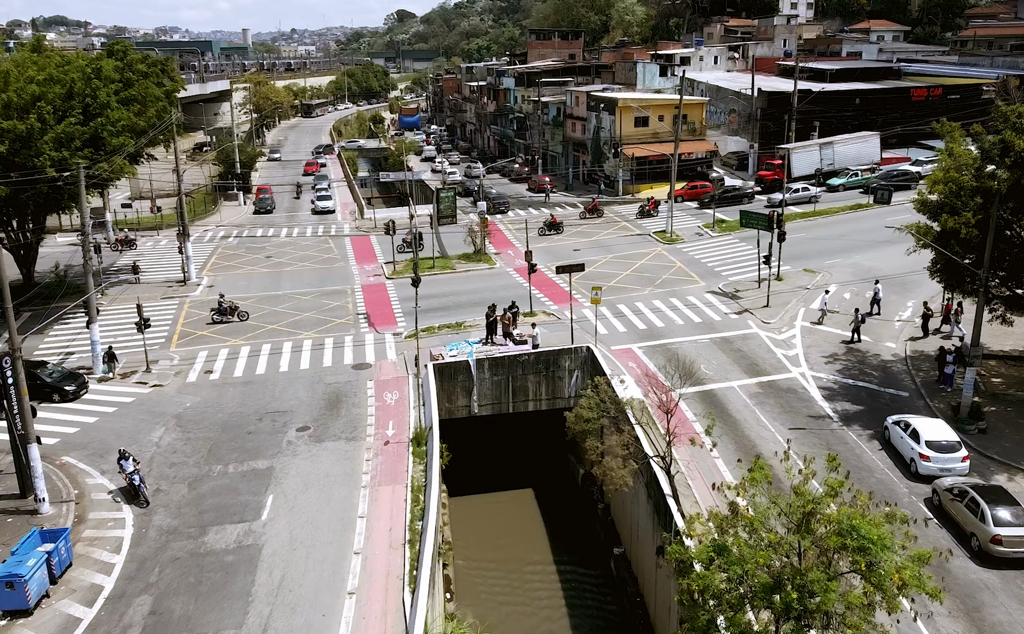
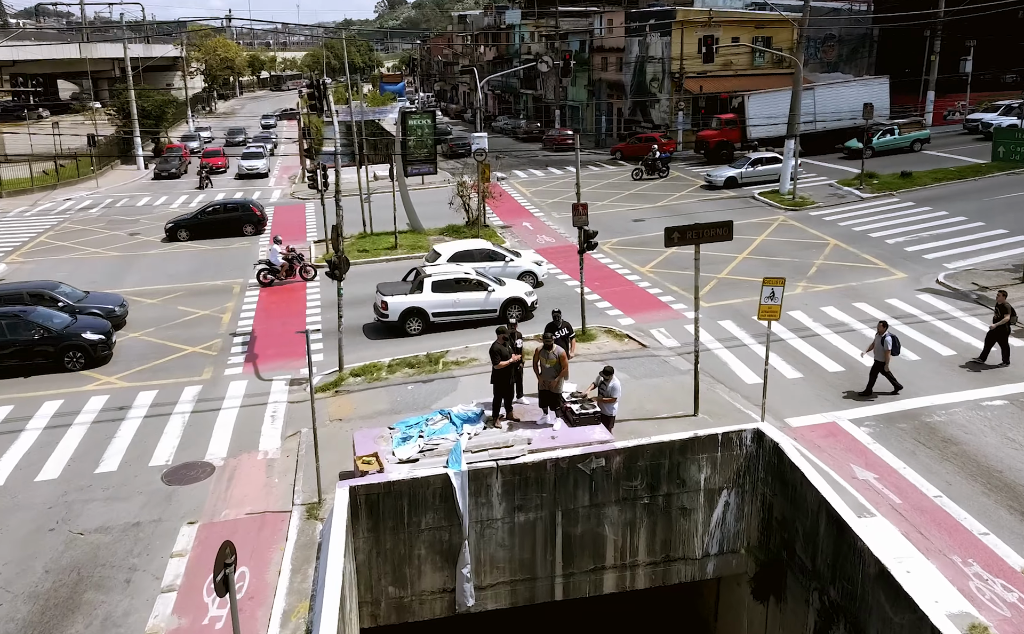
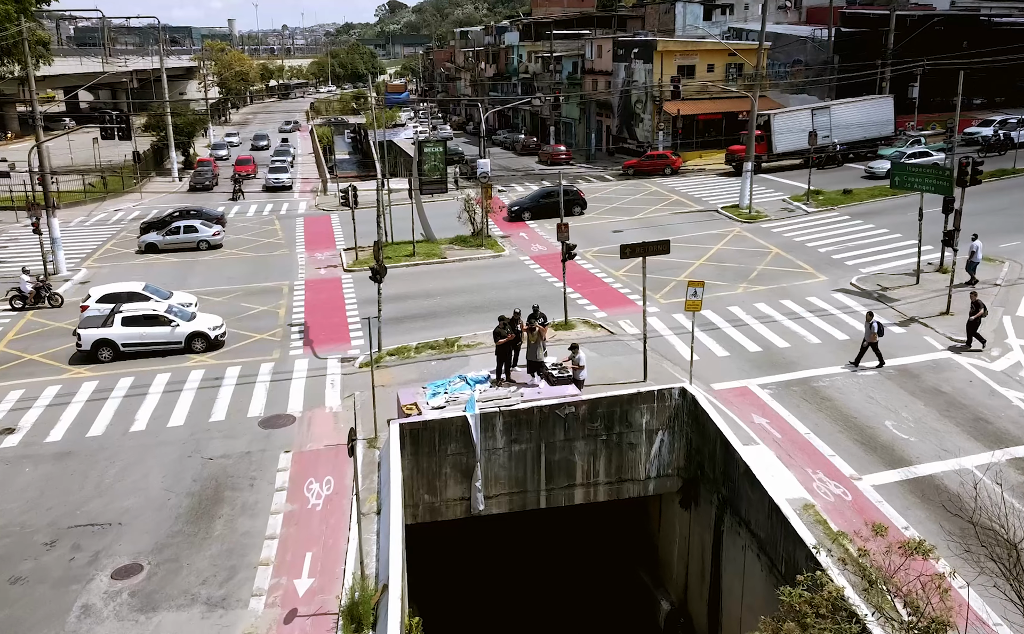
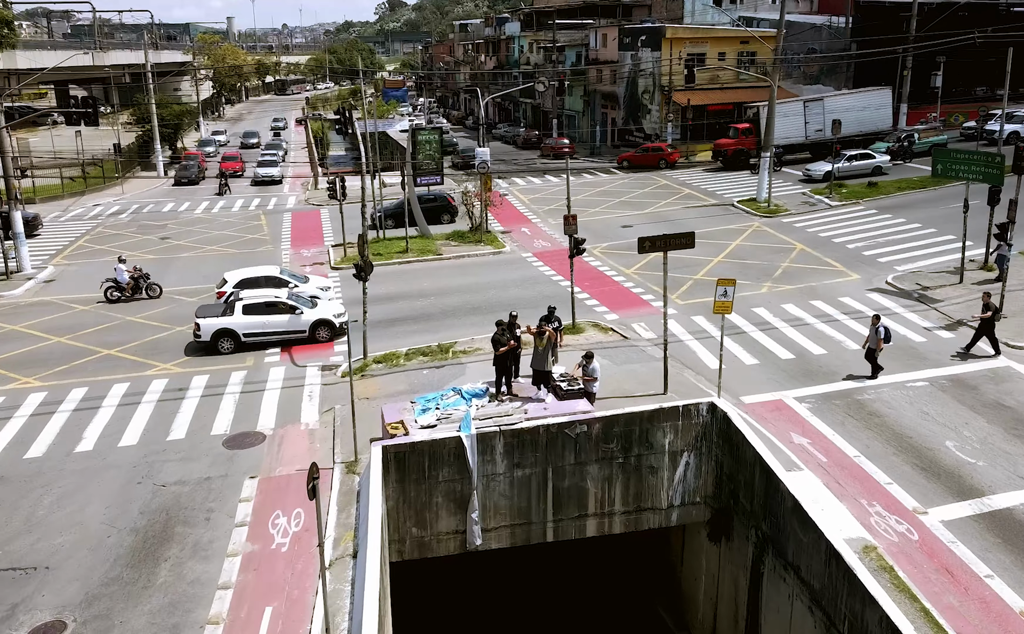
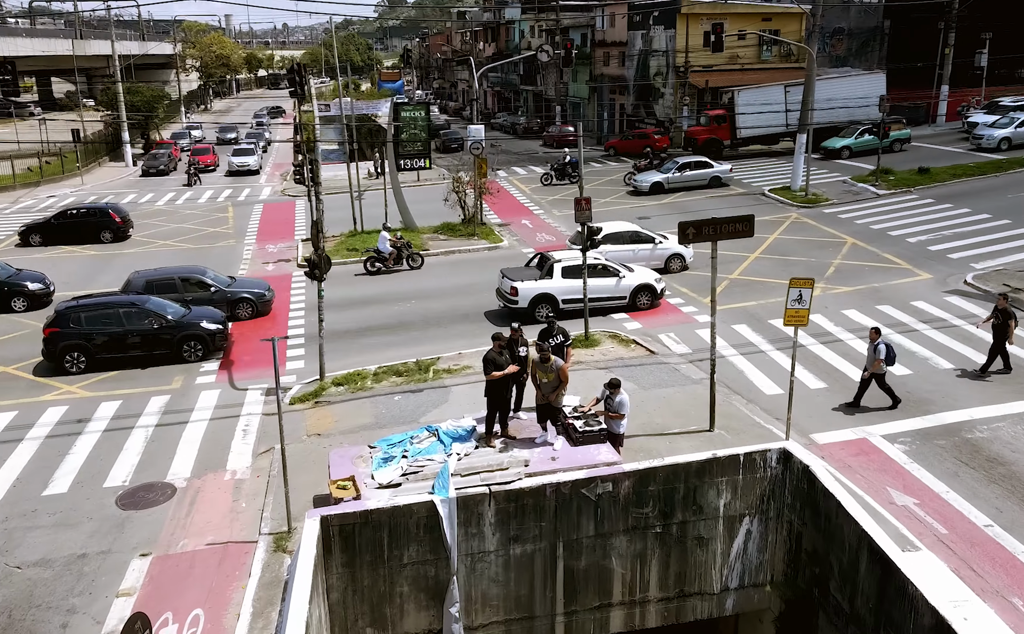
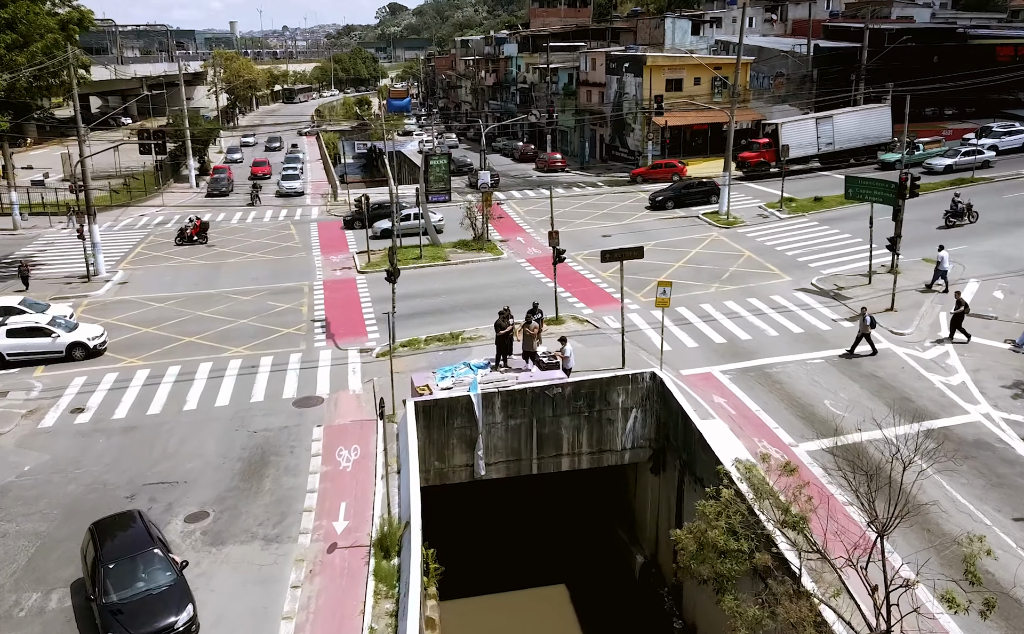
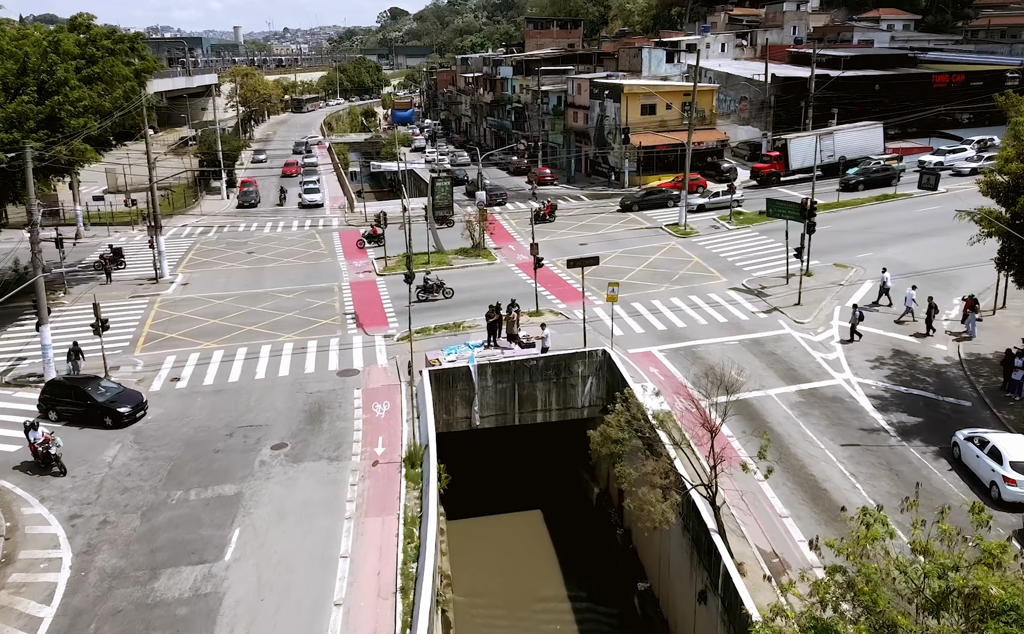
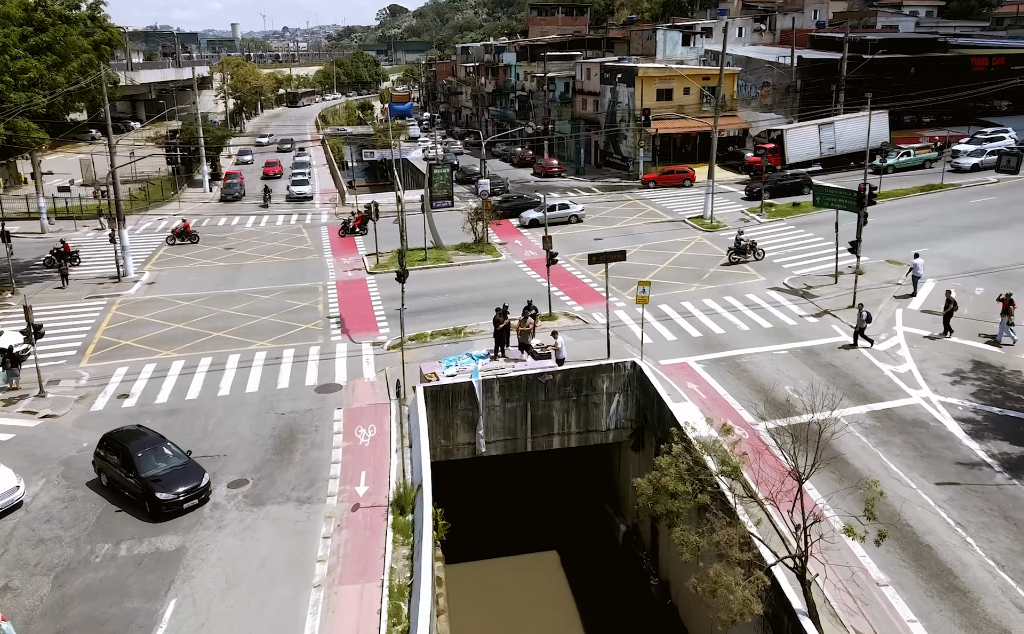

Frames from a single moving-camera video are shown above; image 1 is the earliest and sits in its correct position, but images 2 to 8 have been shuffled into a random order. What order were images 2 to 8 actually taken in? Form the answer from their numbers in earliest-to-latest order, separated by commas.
7, 8, 6, 3, 4, 2, 5
